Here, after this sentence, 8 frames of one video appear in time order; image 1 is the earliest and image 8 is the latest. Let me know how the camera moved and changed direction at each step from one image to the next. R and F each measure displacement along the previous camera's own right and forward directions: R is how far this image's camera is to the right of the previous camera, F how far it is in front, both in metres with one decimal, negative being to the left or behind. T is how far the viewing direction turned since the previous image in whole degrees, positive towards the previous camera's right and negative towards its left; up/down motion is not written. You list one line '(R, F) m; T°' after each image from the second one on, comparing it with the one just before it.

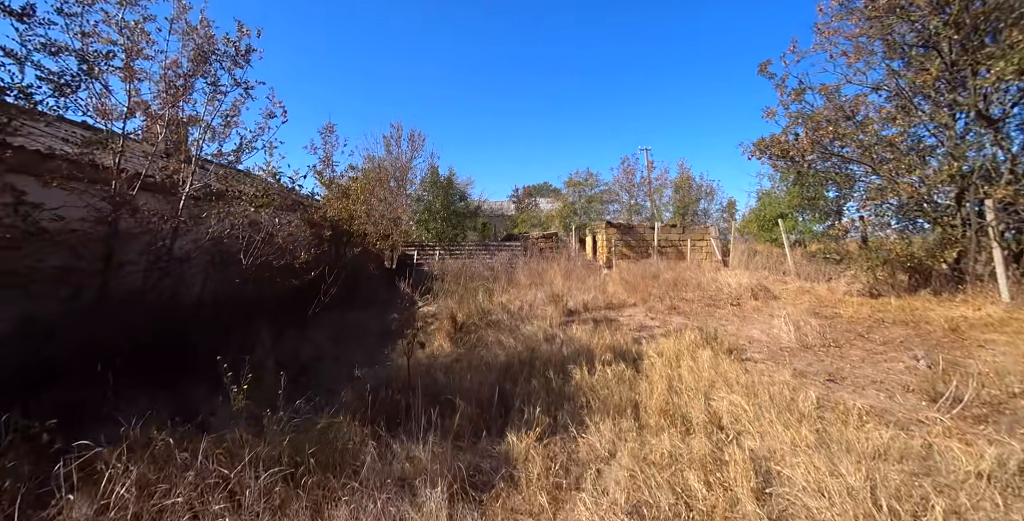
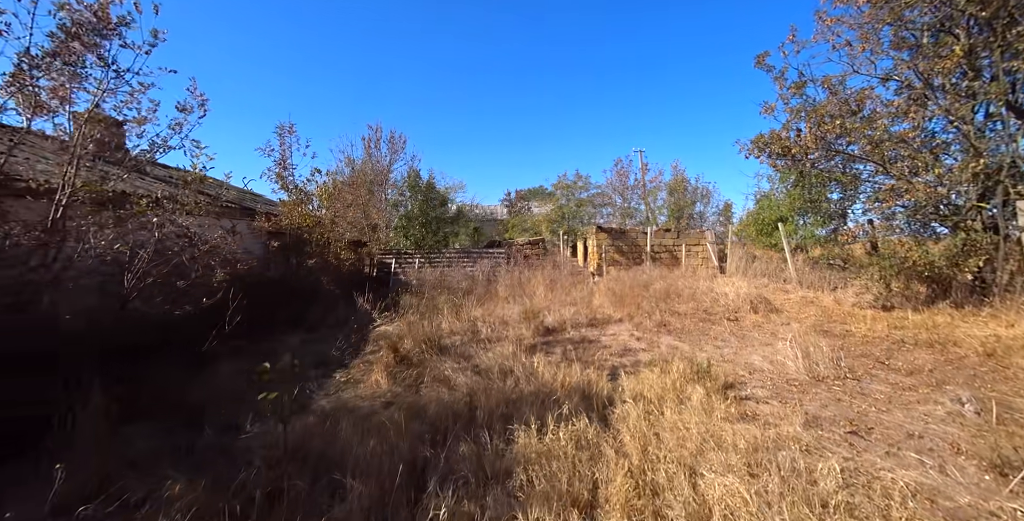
(+0.4, +0.7) m; 0°
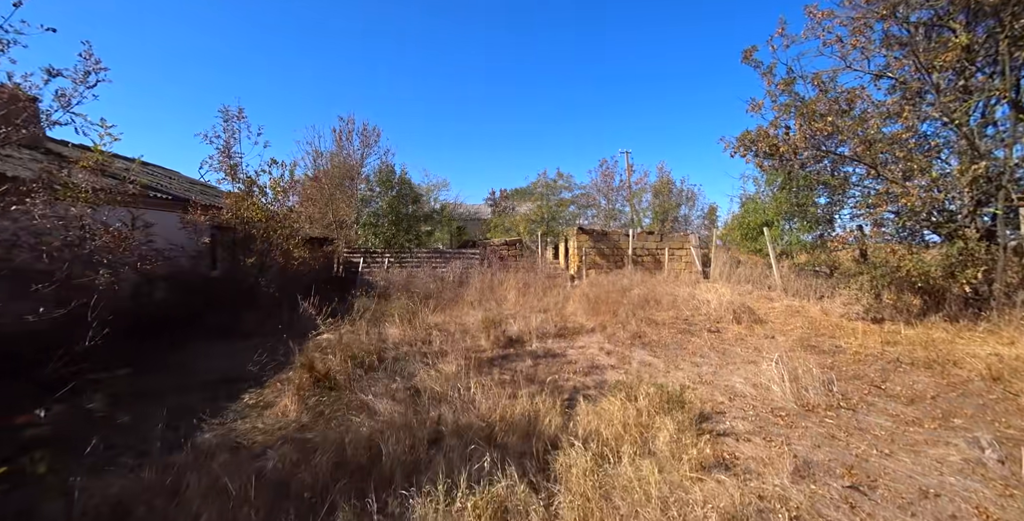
(+0.4, +0.6) m; +2°
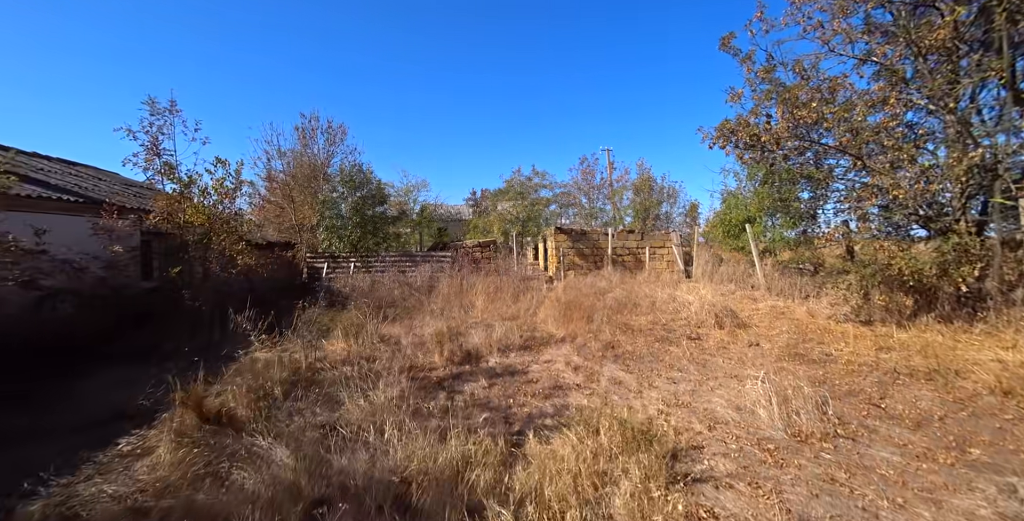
(+0.3, +0.5) m; +2°
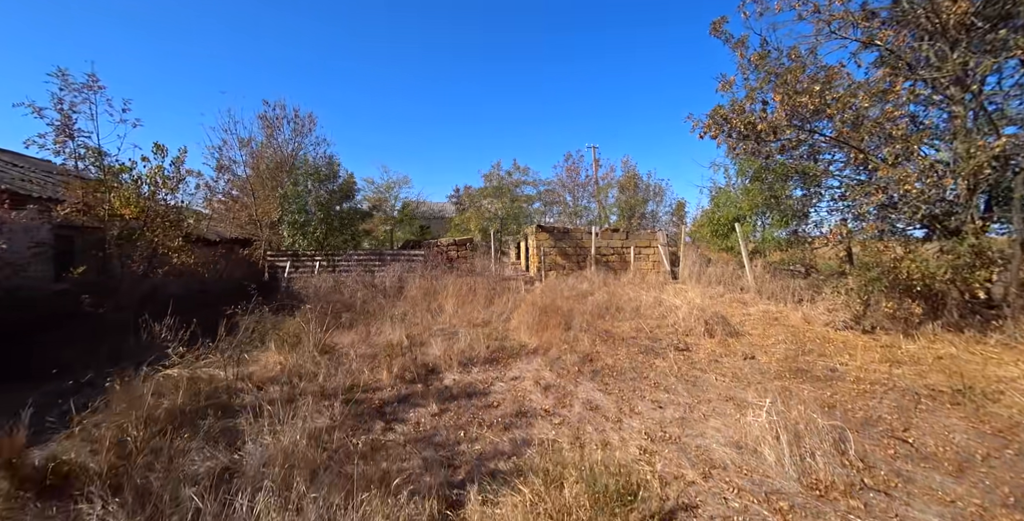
(+0.2, +0.6) m; +2°
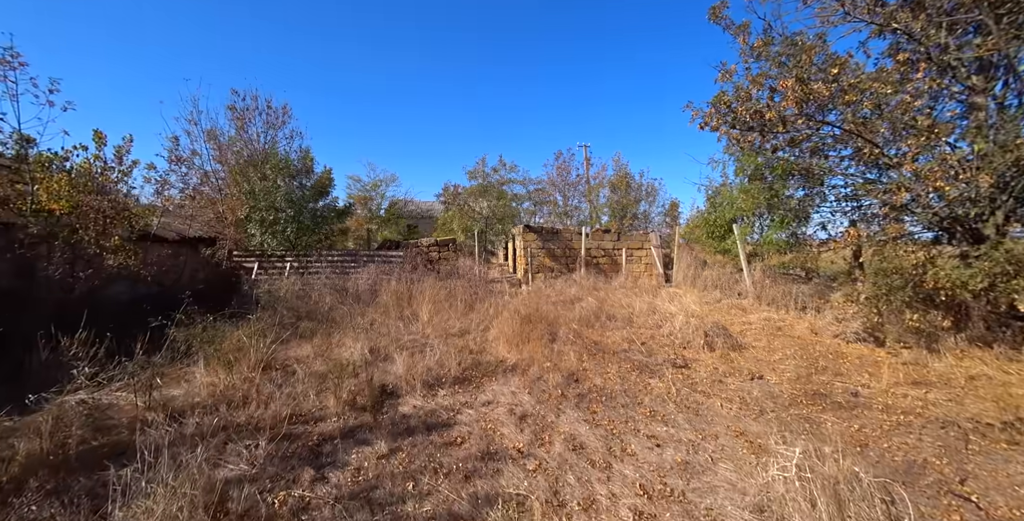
(+0.2, +0.6) m; +1°
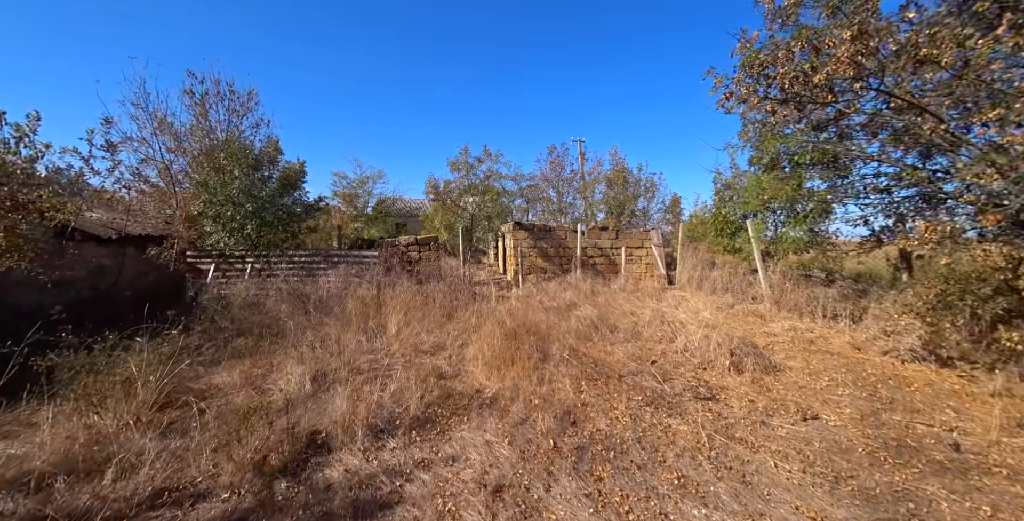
(+0.1, +0.9) m; +1°
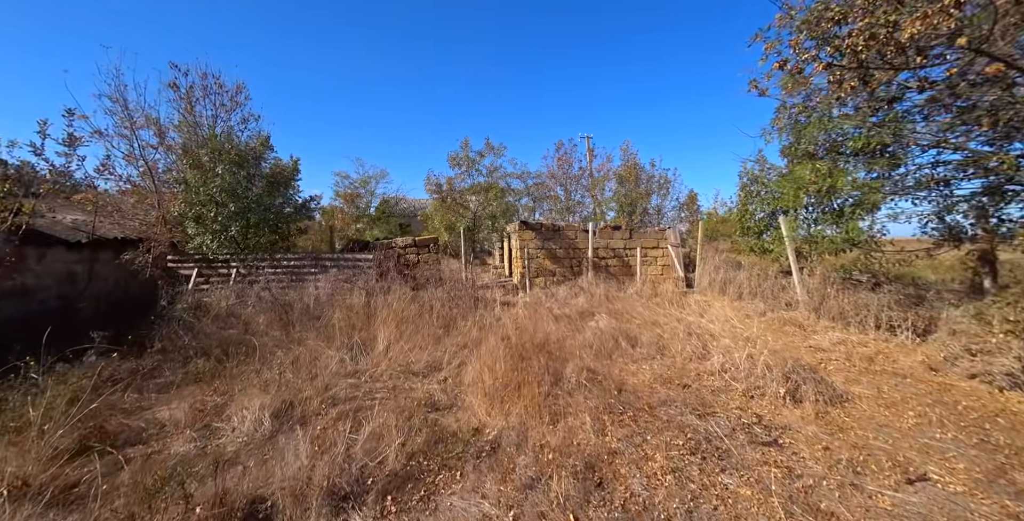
(0.0, +0.7) m; -1°
